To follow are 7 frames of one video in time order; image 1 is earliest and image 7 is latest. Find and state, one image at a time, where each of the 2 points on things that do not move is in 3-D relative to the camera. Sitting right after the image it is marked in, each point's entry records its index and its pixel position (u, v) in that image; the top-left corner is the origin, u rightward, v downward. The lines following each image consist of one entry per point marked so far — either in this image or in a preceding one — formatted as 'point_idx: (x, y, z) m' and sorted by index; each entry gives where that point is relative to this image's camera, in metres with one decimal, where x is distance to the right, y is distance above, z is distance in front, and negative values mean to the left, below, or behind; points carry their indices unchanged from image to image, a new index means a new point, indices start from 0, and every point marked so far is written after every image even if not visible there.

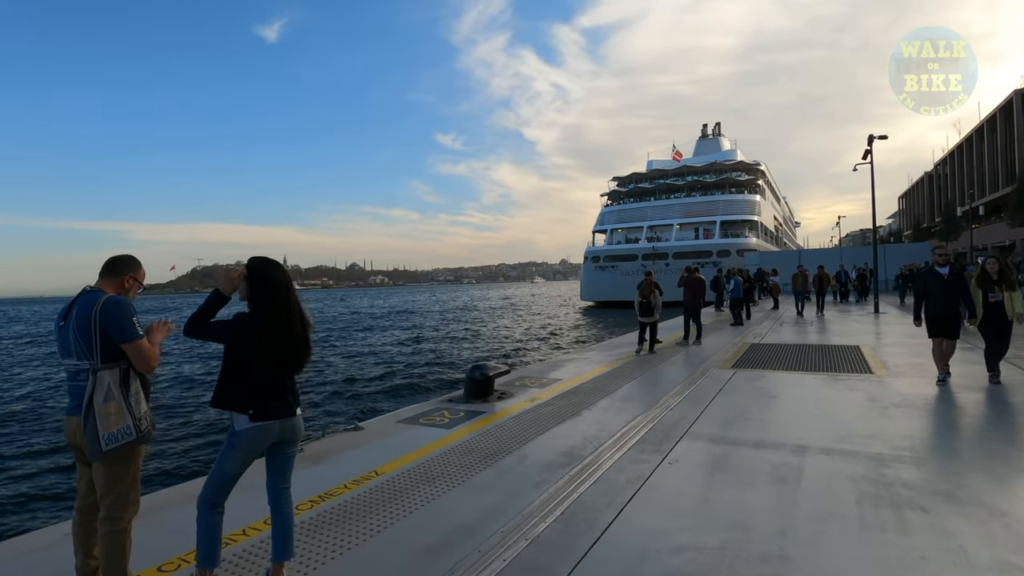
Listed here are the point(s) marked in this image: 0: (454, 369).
0: (-1.5, -2.4, +16.1) m
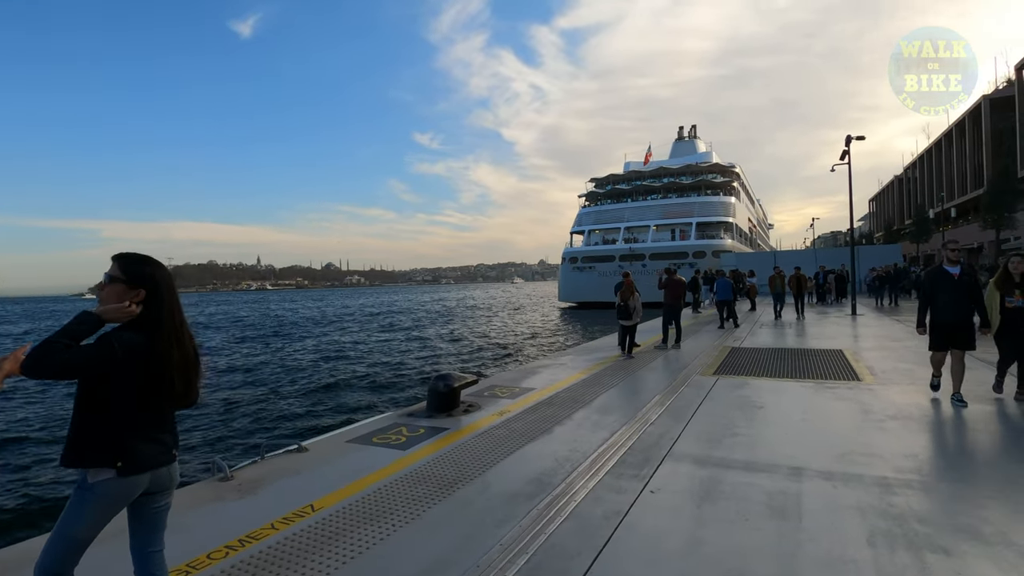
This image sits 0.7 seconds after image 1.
0: (-2.2, -2.4, +15.5) m
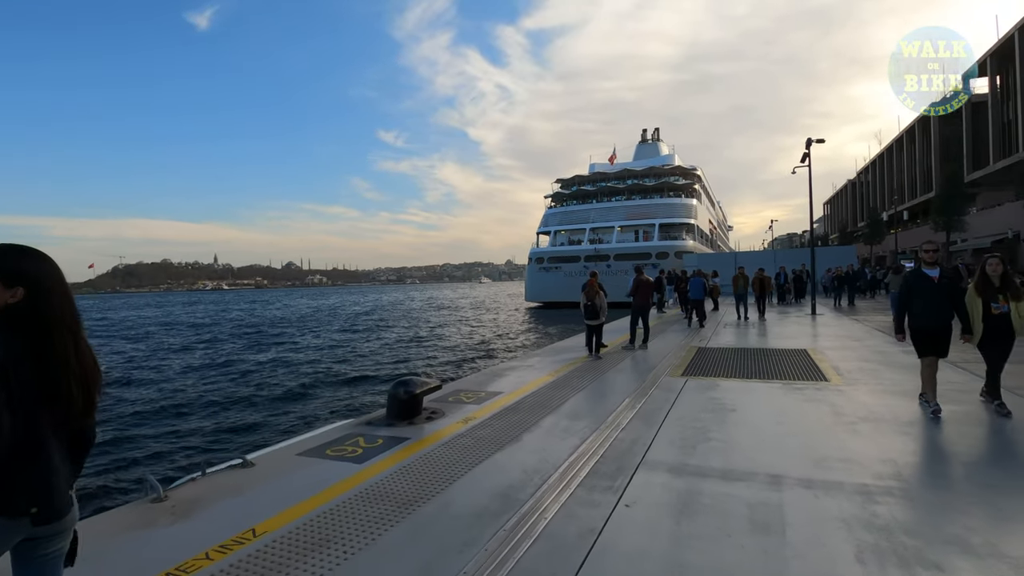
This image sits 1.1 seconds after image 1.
0: (-3.2, -2.4, +15.0) m
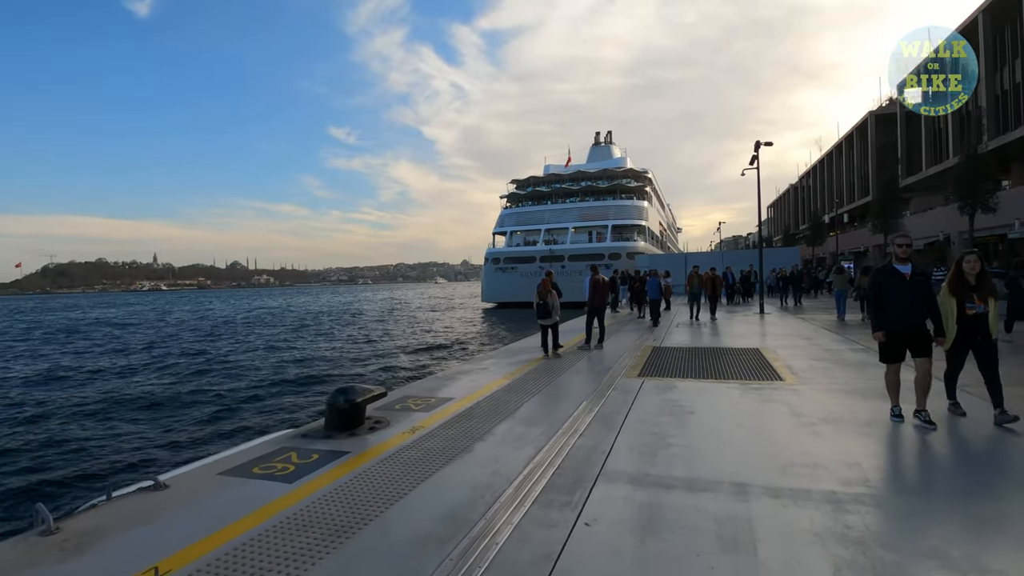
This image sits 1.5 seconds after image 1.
0: (-4.4, -2.4, +14.4) m
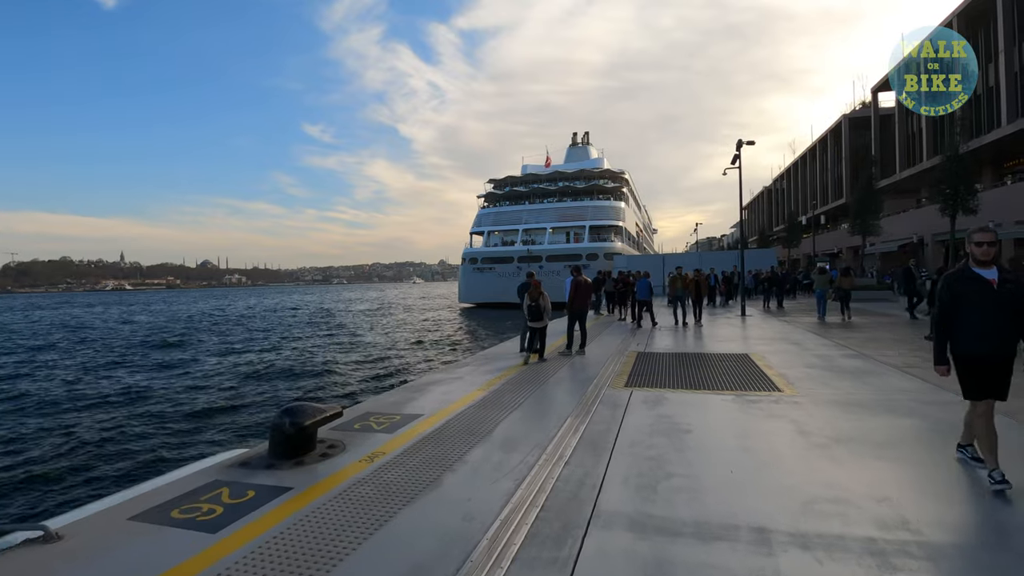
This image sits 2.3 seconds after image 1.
0: (-4.9, -2.4, +13.5) m
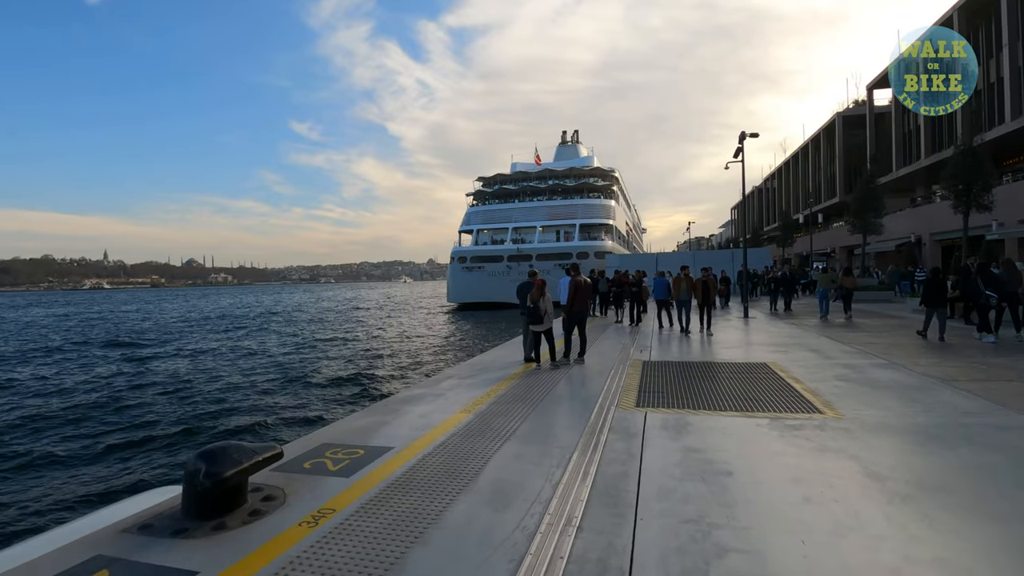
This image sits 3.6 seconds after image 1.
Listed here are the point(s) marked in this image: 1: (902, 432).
0: (-5.2, -2.4, +12.4) m
1: (+3.4, -1.2, +4.9) m
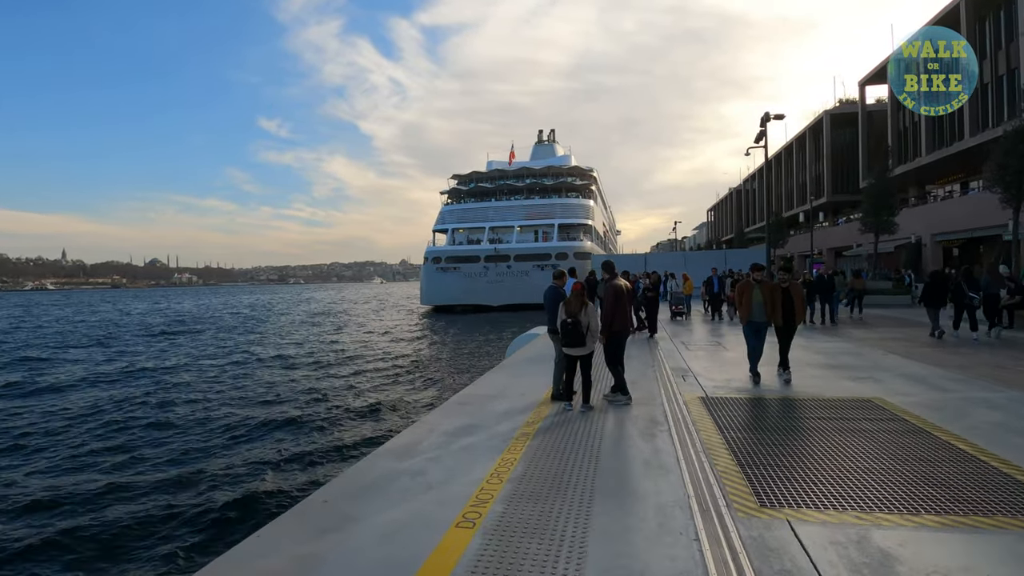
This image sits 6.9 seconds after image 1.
0: (-5.3, -2.5, +9.7) m
1: (+3.6, -1.3, +2.6) m
